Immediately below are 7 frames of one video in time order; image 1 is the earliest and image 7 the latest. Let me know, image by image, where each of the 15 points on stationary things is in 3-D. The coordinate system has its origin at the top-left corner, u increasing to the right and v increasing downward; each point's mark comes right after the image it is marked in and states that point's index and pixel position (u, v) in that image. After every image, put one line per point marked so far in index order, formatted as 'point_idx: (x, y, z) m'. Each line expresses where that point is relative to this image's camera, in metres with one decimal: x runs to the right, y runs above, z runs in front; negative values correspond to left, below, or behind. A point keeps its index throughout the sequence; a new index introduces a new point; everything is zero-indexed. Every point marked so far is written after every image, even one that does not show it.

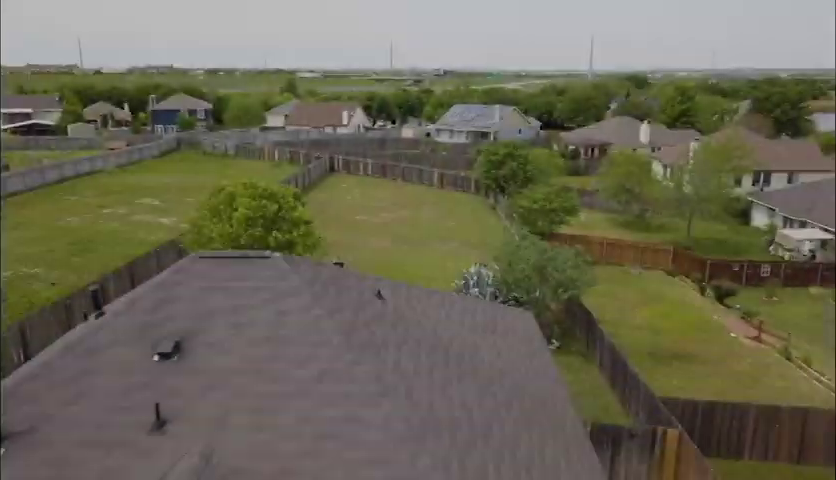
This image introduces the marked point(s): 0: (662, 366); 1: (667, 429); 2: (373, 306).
0: (+7.3, -3.7, +19.7) m
1: (+4.9, -3.7, +13.1) m
2: (-0.6, -0.9, +9.2) m
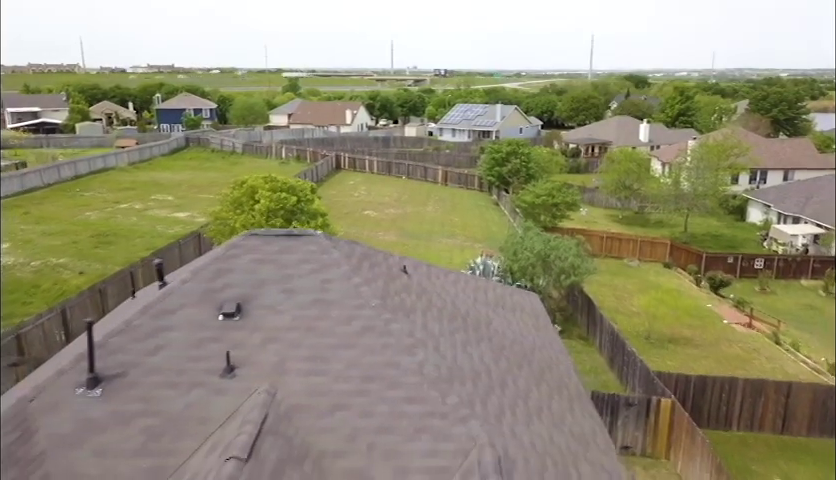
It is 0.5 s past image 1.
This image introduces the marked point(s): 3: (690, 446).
0: (+7.6, -3.4, +21.0) m
1: (+5.2, -3.4, +14.3) m
2: (-0.3, -0.6, +10.5) m
3: (+5.5, -4.2, +13.6) m
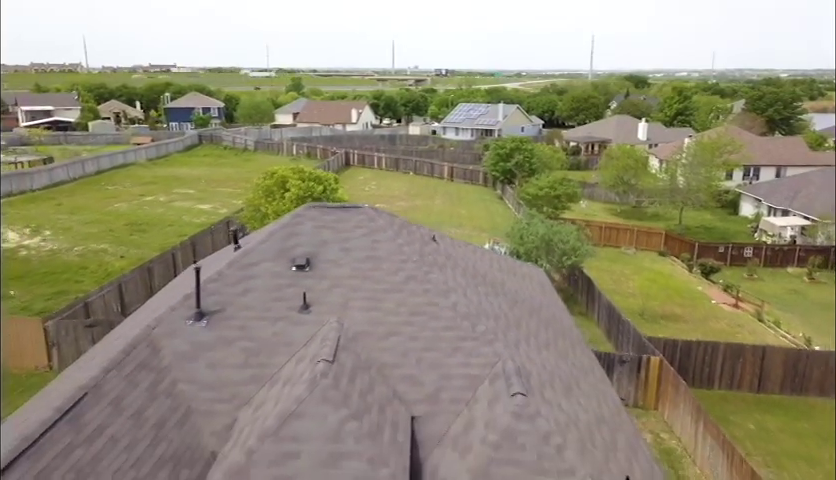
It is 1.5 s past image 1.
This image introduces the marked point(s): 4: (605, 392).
0: (+8.2, -2.9, +23.2) m
1: (+5.7, -2.9, +16.5) m
2: (+0.2, -0.1, +12.7) m
3: (+6.1, -3.7, +15.8) m
4: (+3.1, -2.5, +11.0) m
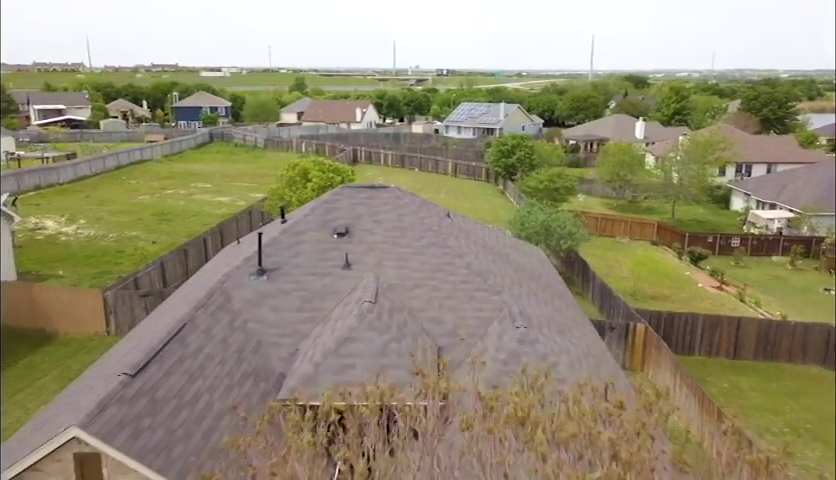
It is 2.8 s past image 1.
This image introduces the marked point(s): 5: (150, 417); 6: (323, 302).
0: (+8.6, -2.4, +25.5) m
1: (+6.1, -2.3, +18.8) m
2: (+0.6, +0.5, +14.9) m
3: (+6.4, -3.2, +18.0) m
4: (+3.4, -2.0, +13.2) m
5: (-3.2, -2.1, +8.0) m
6: (-1.7, -1.1, +11.6) m
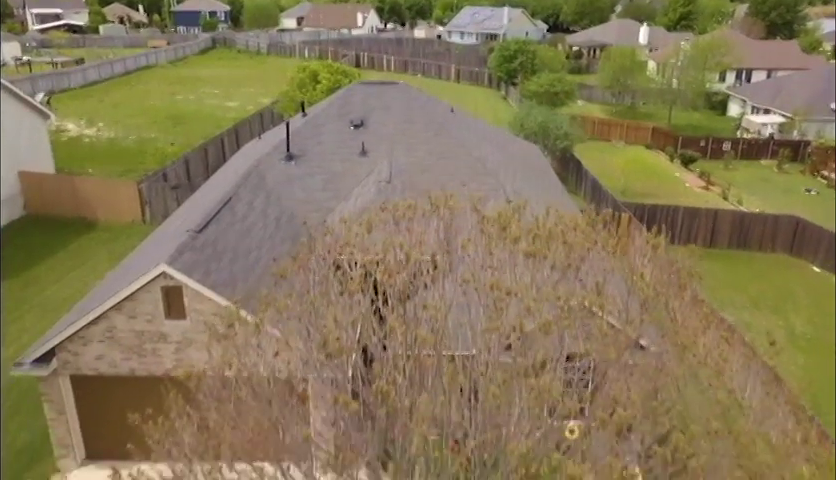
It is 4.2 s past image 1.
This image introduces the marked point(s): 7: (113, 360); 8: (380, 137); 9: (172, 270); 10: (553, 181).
0: (+8.8, +1.7, +27.4) m
1: (+6.3, +0.8, +20.8) m
2: (+0.8, +3.1, +16.6) m
3: (+6.6, -0.1, +20.1) m
4: (+3.6, +0.5, +15.2) m
5: (-3.0, -0.3, +10.0) m
6: (-1.5, +1.2, +13.5) m
7: (-4.5, -1.8, +10.0) m
8: (-0.9, +2.4, +14.8) m
9: (-3.4, -0.4, +9.4) m
10: (+3.3, +1.4, +16.7) m
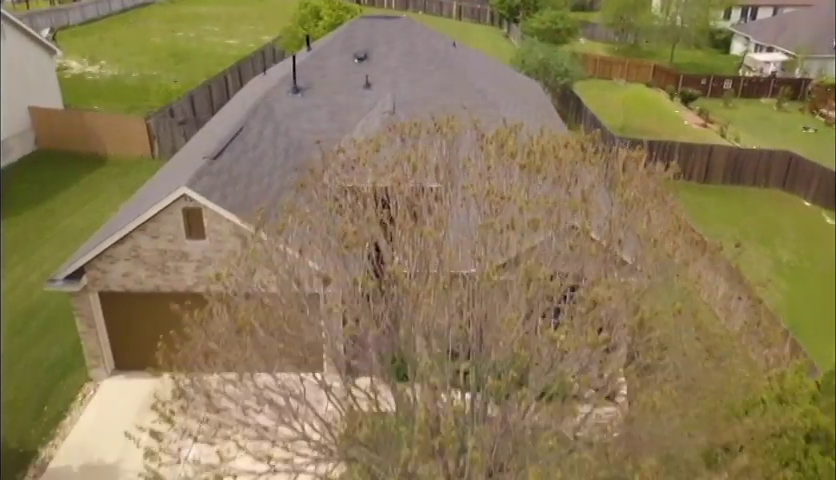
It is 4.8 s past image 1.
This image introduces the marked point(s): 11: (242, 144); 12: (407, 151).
0: (+8.8, +4.3, +27.8) m
1: (+6.4, +2.9, +21.3) m
2: (+0.9, +4.8, +16.9) m
3: (+6.7, +2.0, +20.7) m
4: (+3.7, +2.1, +15.8) m
5: (-3.0, +0.8, +10.7) m
6: (-1.4, +2.6, +14.1) m
7: (-4.5, -0.6, +10.7) m
8: (-0.8, +4.0, +15.2) m
9: (-3.4, +0.7, +10.0) m
10: (+3.4, +3.2, +17.2) m
11: (-3.3, +1.8, +12.3) m
12: (-0.1, +1.1, +7.9) m
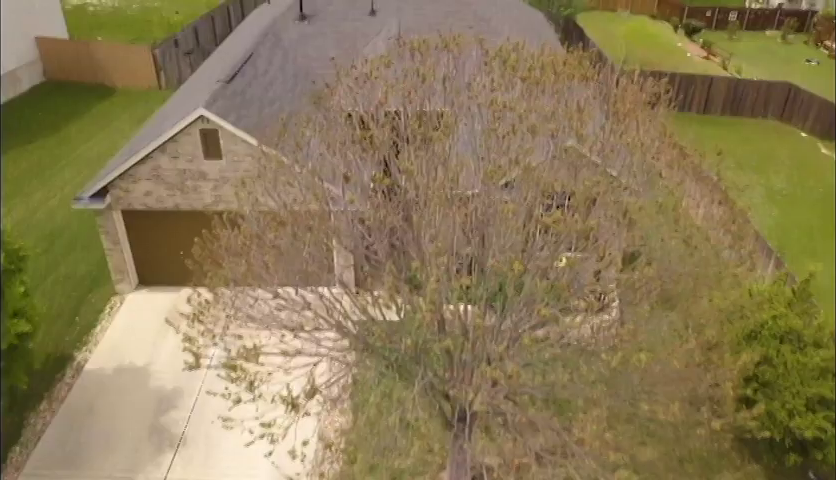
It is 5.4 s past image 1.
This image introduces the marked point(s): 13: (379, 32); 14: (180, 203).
0: (+8.9, +7.2, +27.9) m
1: (+6.5, +5.2, +21.5) m
2: (+1.0, +6.7, +17.0) m
3: (+6.8, +4.2, +21.1) m
4: (+3.8, +3.9, +16.1) m
5: (-2.9, +2.2, +11.2) m
6: (-1.3, +4.3, +14.4) m
7: (-4.4, +0.7, +11.4) m
8: (-0.7, +5.7, +15.4) m
9: (-3.3, +2.0, +10.5) m
10: (+3.5, +5.1, +17.4) m
11: (-3.2, +3.2, +12.7) m
12: (0.0, +2.2, +8.4) m
13: (-0.8, +4.4, +14.3) m
14: (-4.1, +0.6, +11.5) m
